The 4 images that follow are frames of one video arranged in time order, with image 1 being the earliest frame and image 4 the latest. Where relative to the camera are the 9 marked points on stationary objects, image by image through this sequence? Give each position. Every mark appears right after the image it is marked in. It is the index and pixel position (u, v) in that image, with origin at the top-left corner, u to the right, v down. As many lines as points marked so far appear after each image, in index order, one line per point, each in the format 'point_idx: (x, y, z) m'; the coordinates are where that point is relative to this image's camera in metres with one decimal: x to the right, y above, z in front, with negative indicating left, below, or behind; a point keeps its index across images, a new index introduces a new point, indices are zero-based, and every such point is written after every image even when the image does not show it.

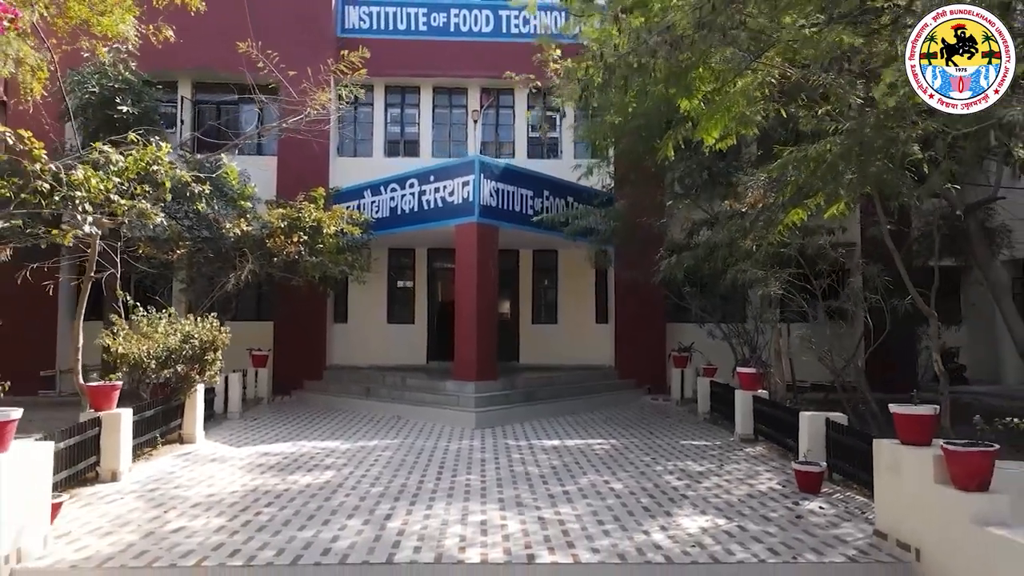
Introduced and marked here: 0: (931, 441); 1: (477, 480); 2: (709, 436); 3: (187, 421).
0: (+2.4, -0.9, +4.1) m
1: (-0.3, -1.6, +6.0) m
2: (+2.3, -1.7, +8.3) m
3: (-3.4, -1.4, +7.5) m
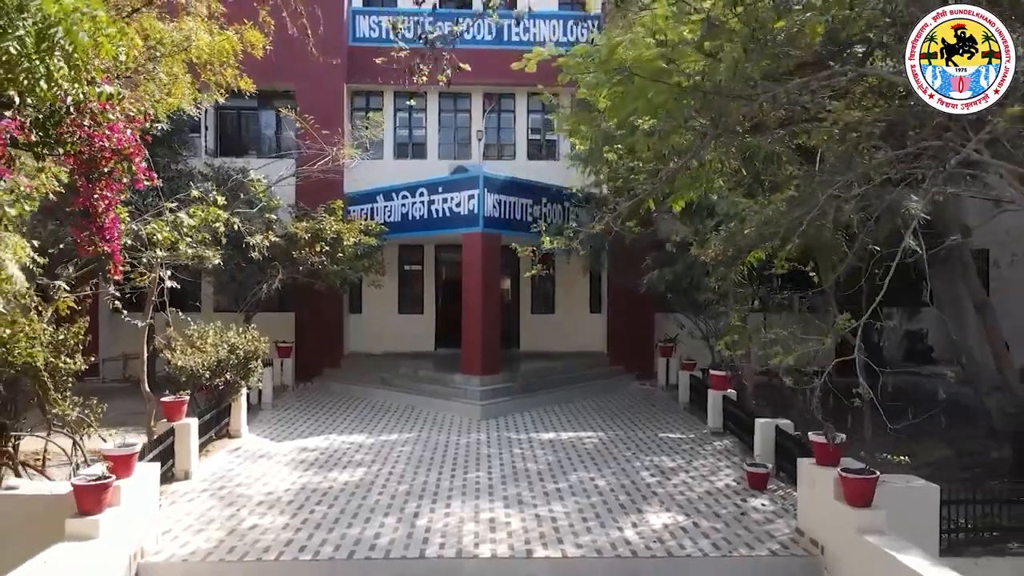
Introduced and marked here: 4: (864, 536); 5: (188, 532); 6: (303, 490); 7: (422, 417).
0: (+2.4, -1.3, +5.3) m
1: (-0.3, -1.9, +7.2) m
2: (+2.3, -1.9, +9.6) m
3: (-3.4, -1.6, +8.8) m
4: (+2.2, -1.6, +4.6) m
5: (-2.5, -1.9, +5.5) m
6: (-1.9, -1.9, +6.7) m
7: (-1.3, -1.8, +10.3) m
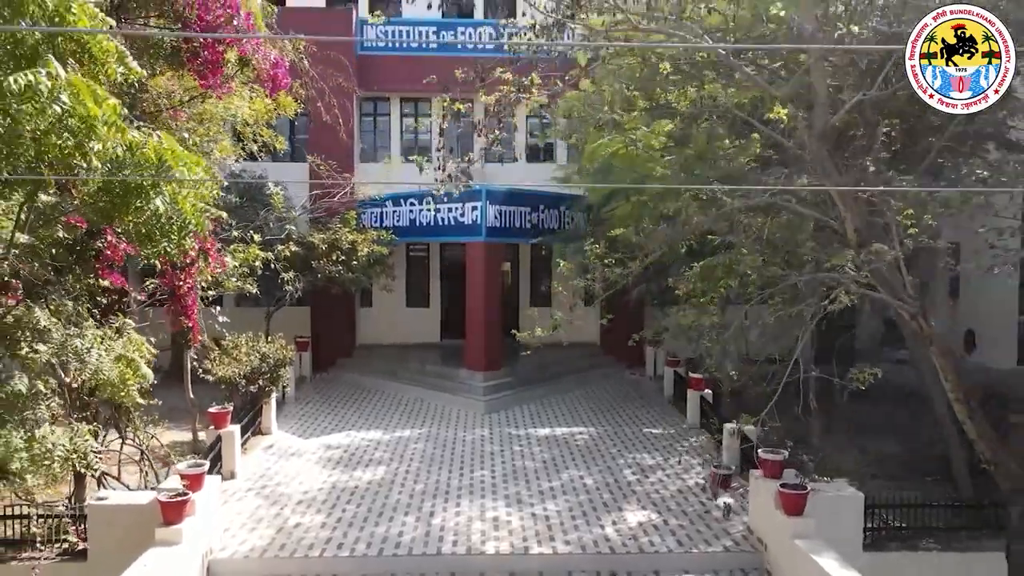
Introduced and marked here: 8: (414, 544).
0: (+2.4, -1.7, +6.4) m
1: (-0.3, -2.2, +8.3) m
2: (+2.3, -2.0, +10.7) m
3: (-3.4, -1.8, +9.9) m
4: (+2.2, -2.0, +5.7) m
5: (-2.5, -2.2, +6.7) m
6: (-1.9, -2.2, +7.8) m
7: (-1.3, -2.0, +11.4) m
8: (-0.9, -2.3, +6.3) m
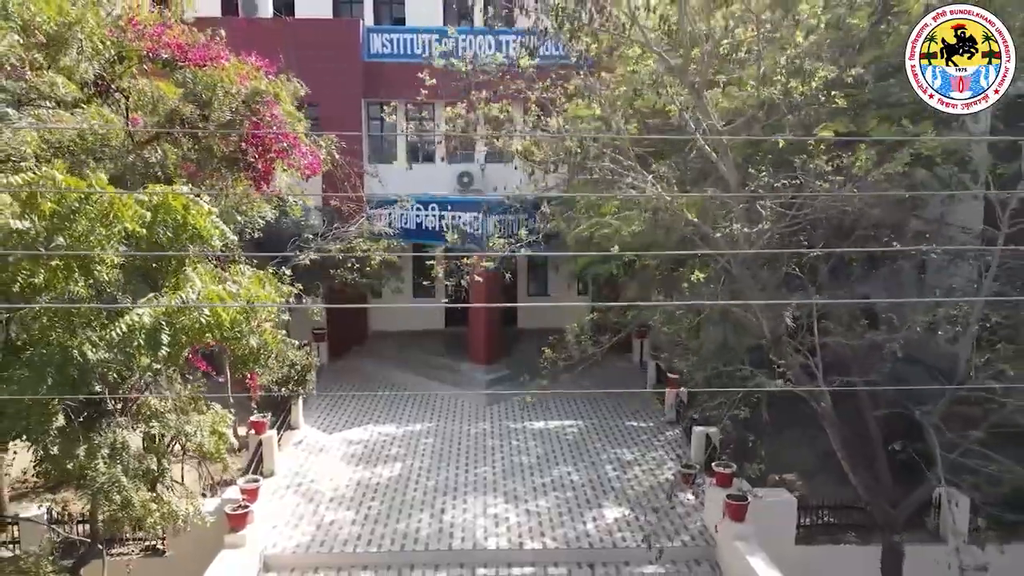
0: (+2.4, -2.1, +7.7) m
1: (-0.3, -2.5, +9.8) m
2: (+2.3, -2.1, +12.1) m
3: (-3.4, -2.0, +11.3) m
4: (+2.2, -2.5, +7.1) m
5: (-2.5, -2.7, +8.1) m
6: (-2.0, -2.6, +9.3) m
7: (-1.3, -2.0, +12.8) m
8: (-0.9, -2.7, +7.8) m
